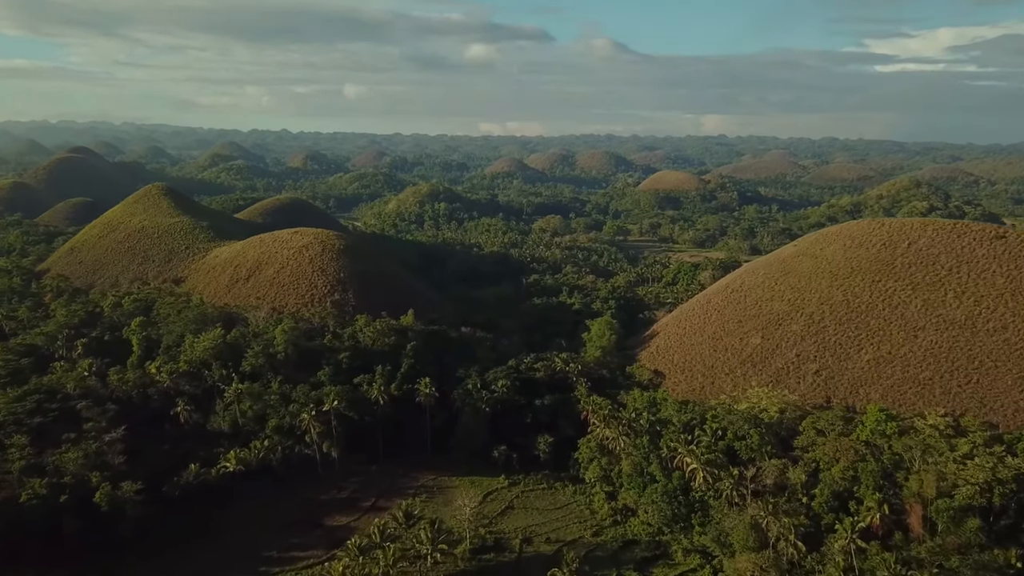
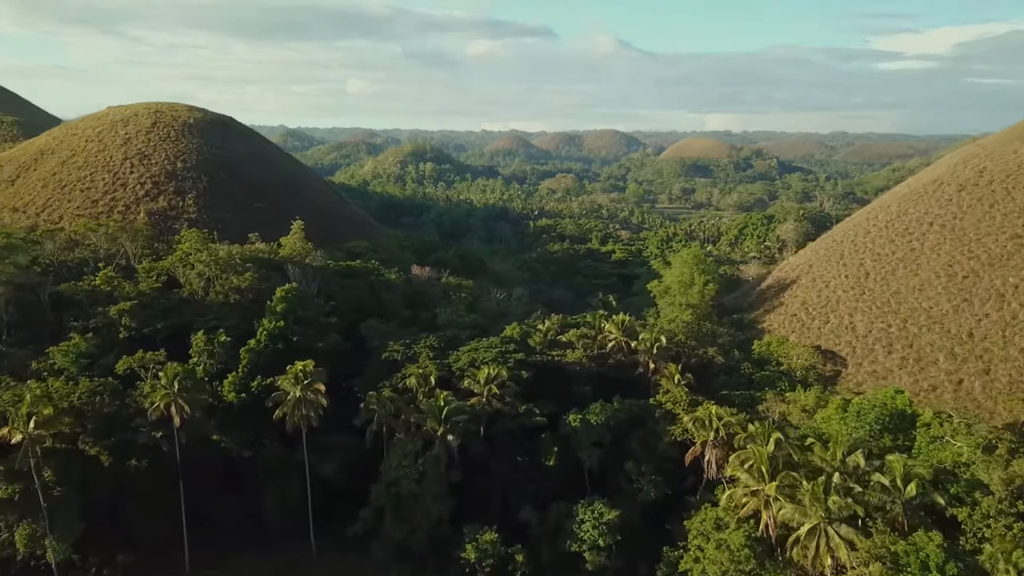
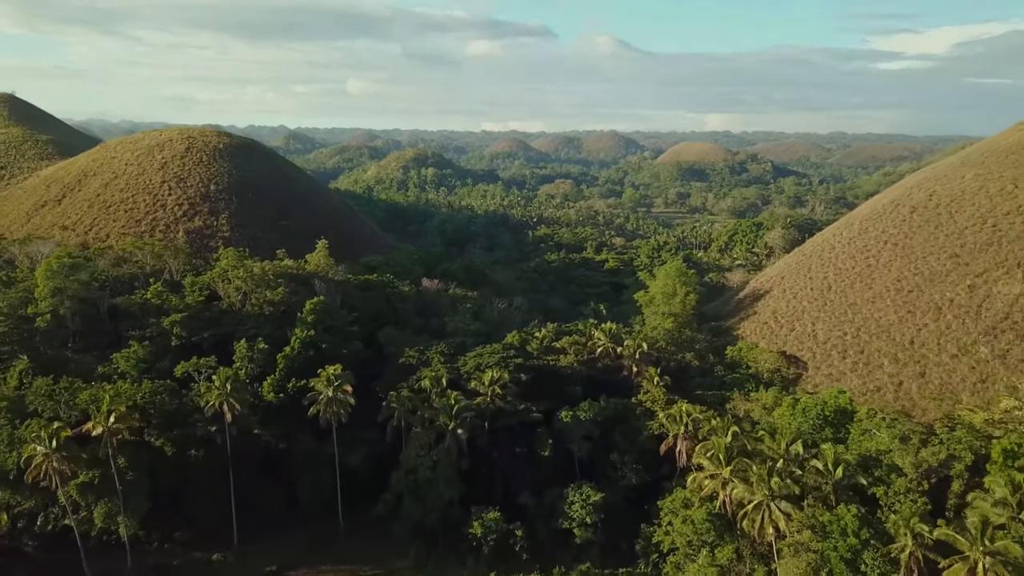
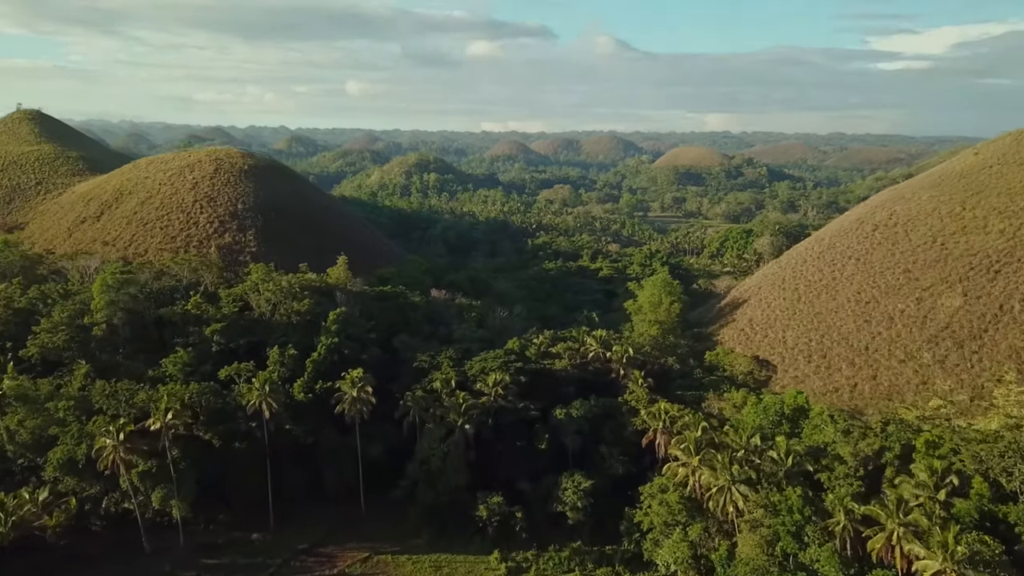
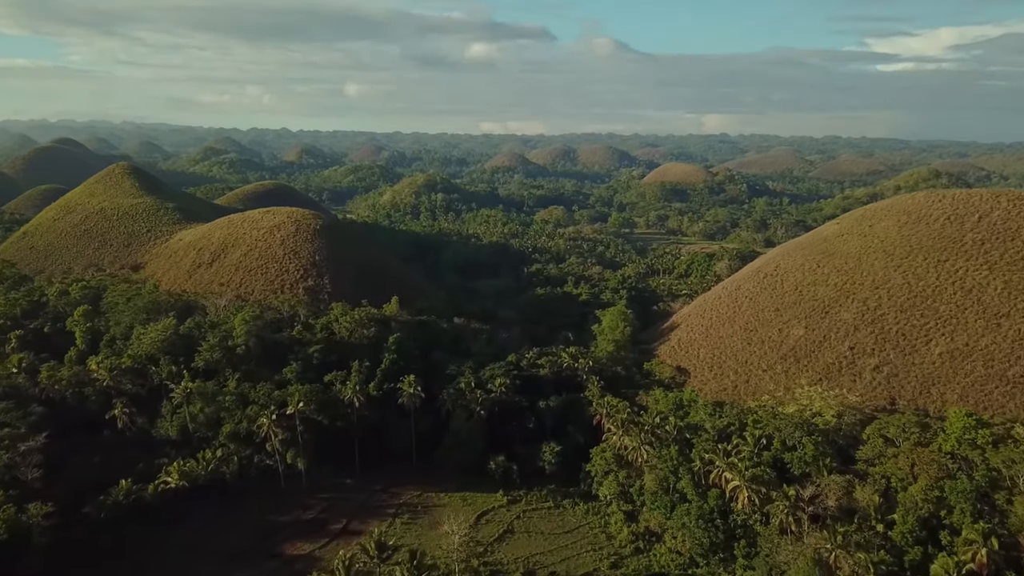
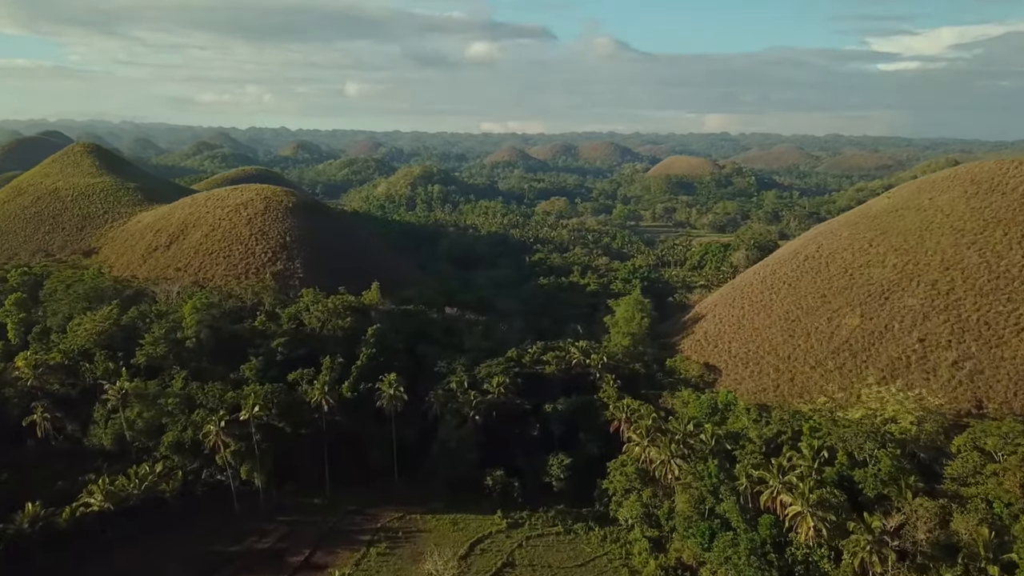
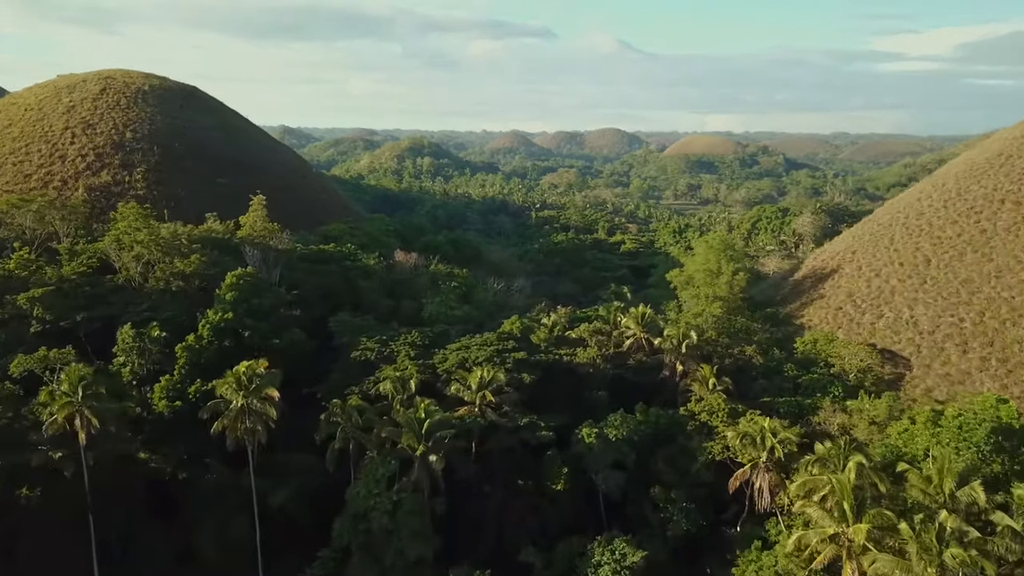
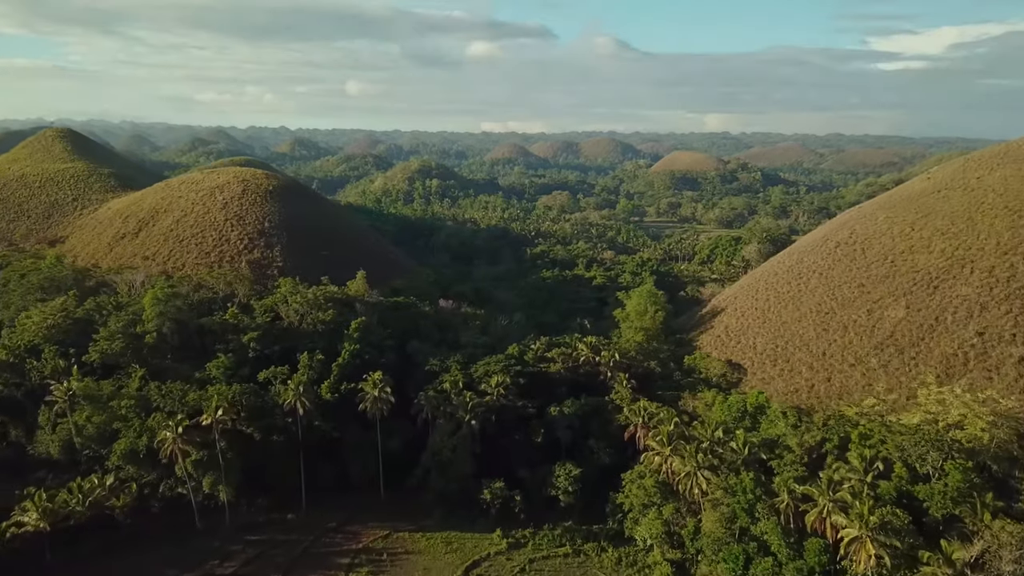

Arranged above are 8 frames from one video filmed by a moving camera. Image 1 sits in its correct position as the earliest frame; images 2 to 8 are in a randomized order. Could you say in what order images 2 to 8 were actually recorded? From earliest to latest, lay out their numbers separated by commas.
5, 6, 8, 4, 3, 2, 7
